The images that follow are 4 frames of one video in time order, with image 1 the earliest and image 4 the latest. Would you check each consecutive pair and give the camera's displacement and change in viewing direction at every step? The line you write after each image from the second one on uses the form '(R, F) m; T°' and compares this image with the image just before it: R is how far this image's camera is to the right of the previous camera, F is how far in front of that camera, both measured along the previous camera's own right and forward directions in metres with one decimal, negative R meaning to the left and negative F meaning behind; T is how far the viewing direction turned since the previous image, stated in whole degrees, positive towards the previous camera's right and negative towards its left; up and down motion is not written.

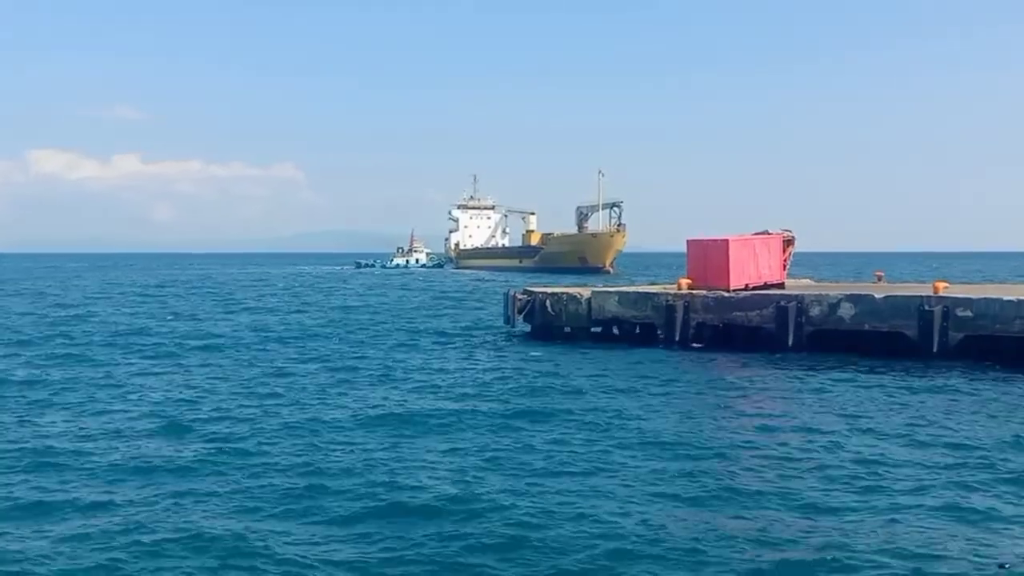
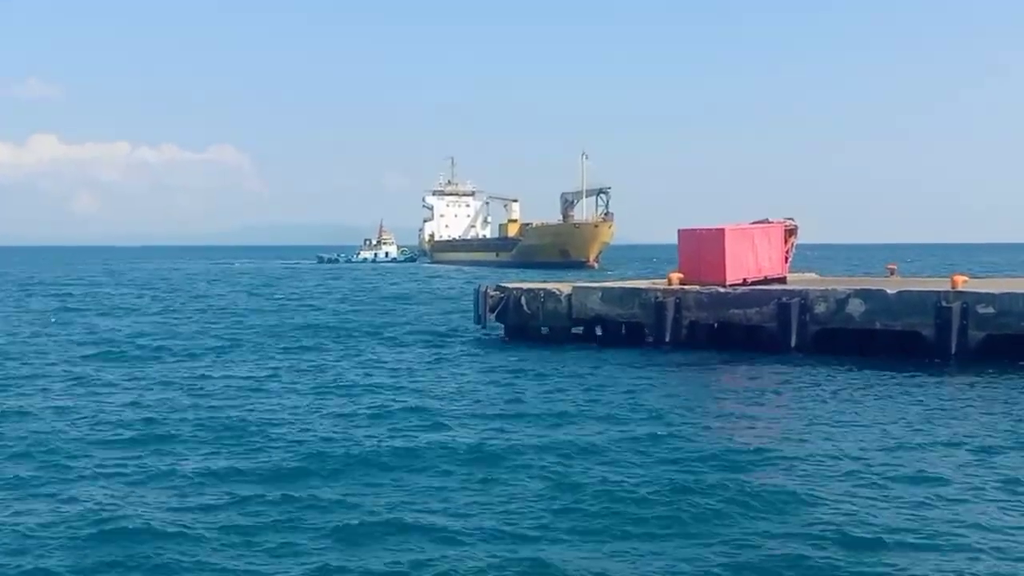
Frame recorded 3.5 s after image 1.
(+1.0, +2.3) m; -1°
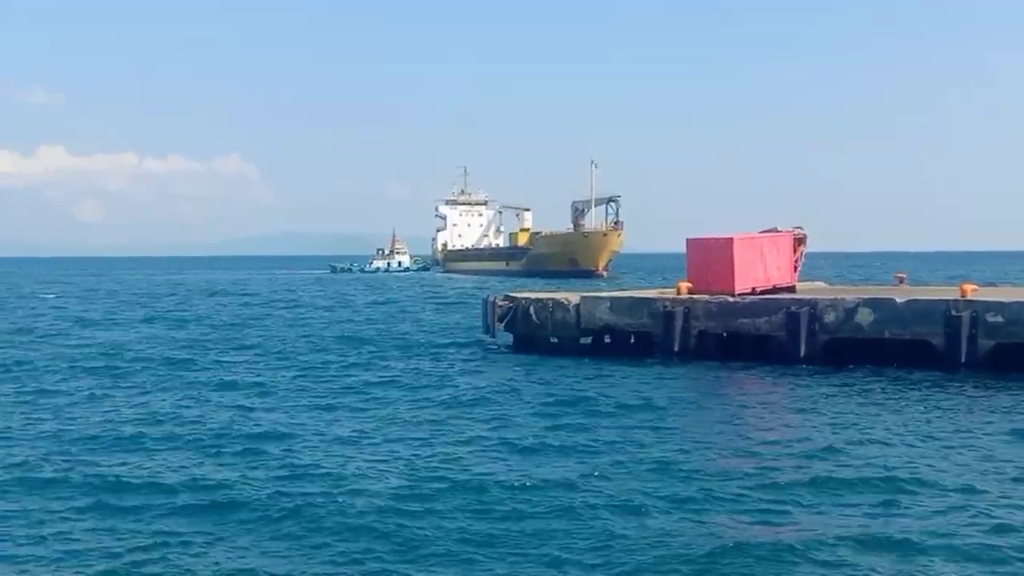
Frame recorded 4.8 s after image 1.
(+0.4, -0.2) m; -1°
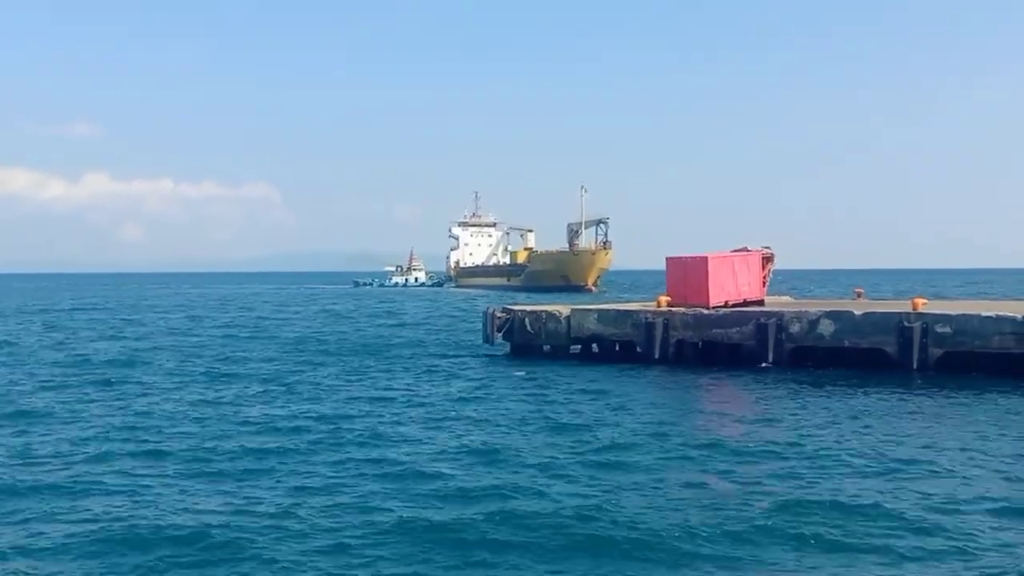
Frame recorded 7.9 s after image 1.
(+1.1, -3.0) m; -2°
